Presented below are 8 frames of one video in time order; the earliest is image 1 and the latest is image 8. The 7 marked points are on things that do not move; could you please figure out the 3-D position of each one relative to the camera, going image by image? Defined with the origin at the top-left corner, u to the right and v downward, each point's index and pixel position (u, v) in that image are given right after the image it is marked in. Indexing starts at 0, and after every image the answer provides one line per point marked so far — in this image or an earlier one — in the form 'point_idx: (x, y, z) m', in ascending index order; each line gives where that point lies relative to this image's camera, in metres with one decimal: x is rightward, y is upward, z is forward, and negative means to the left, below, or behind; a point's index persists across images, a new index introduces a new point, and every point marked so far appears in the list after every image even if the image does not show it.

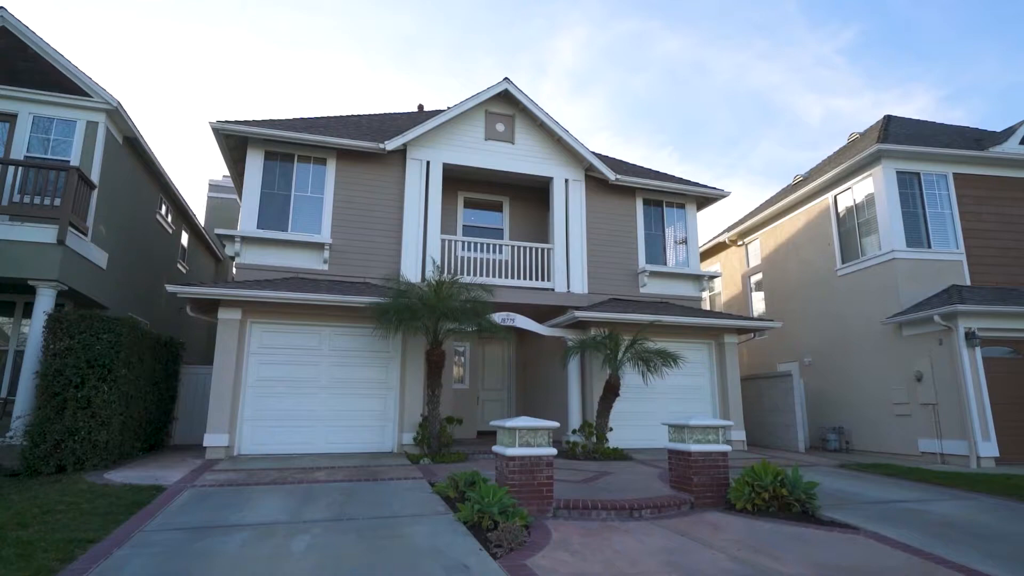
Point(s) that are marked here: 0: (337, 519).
0: (-1.9, -2.4, +6.1) m
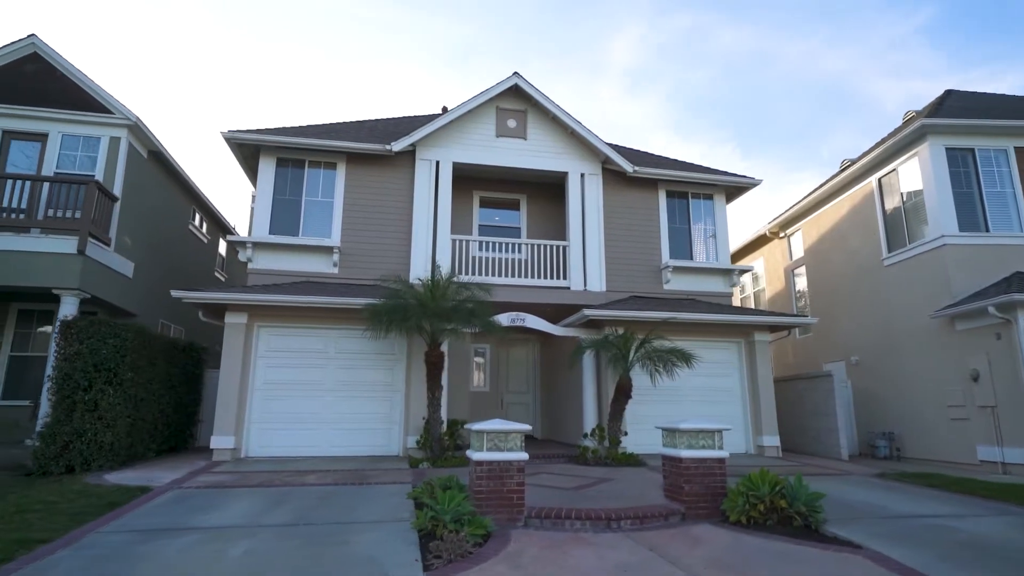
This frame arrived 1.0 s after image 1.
0: (-2.3, -2.4, +6.0) m
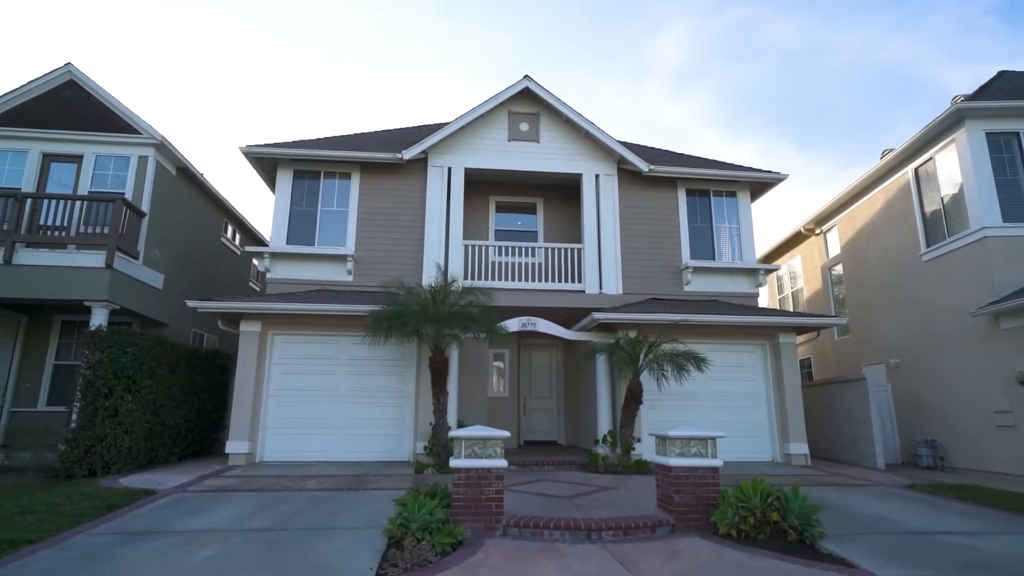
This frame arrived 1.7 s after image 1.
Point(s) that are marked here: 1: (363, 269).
0: (-2.5, -2.5, +6.0) m
1: (-3.2, +0.4, +12.5) m
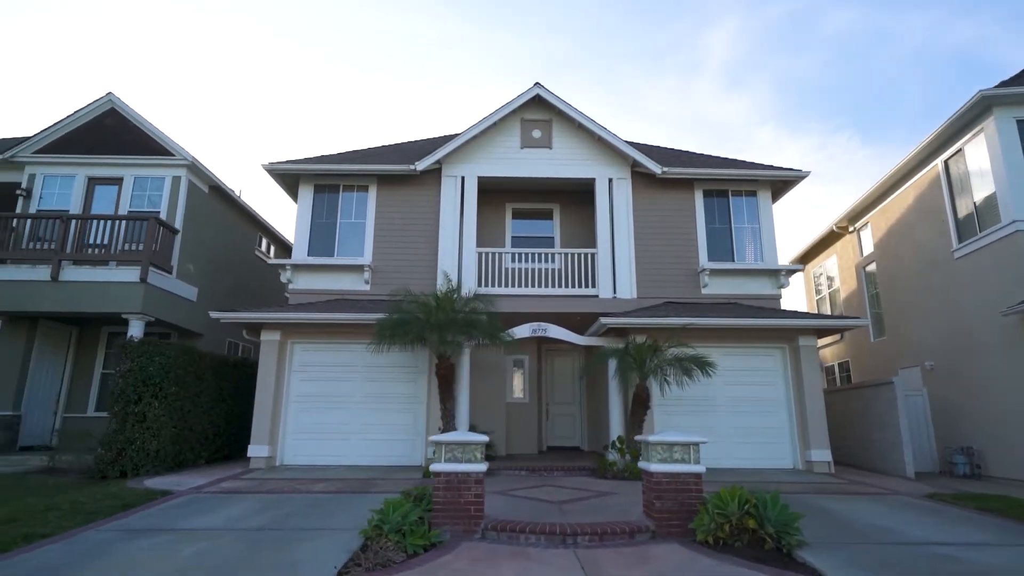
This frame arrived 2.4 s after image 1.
0: (-2.7, -2.6, +6.3) m
1: (-2.9, +0.2, +12.9) m
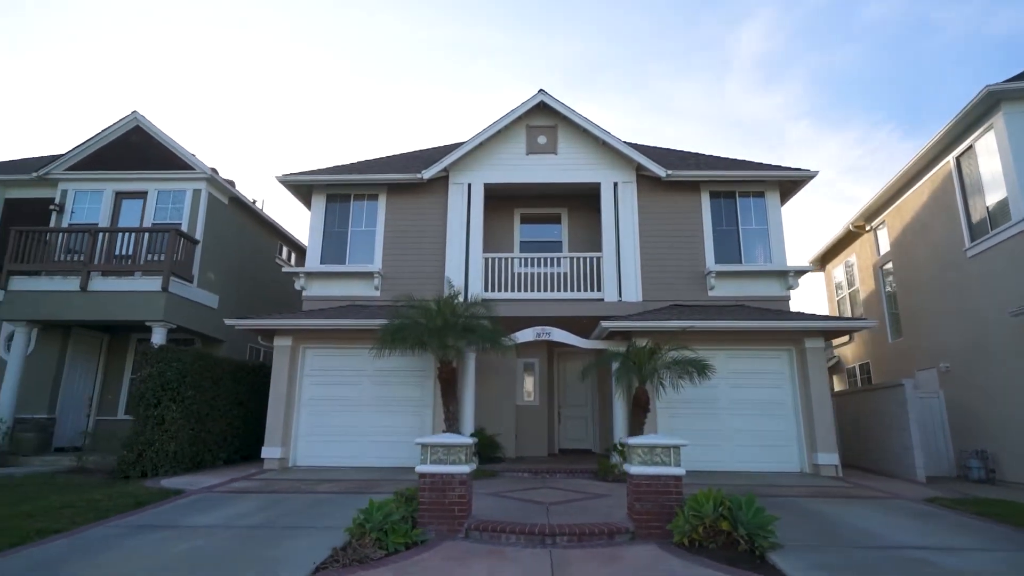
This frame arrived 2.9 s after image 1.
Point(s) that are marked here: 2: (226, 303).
0: (-2.9, -2.7, +6.7) m
1: (-2.8, +0.1, +13.2) m
2: (-7.3, -0.4, +14.7) m
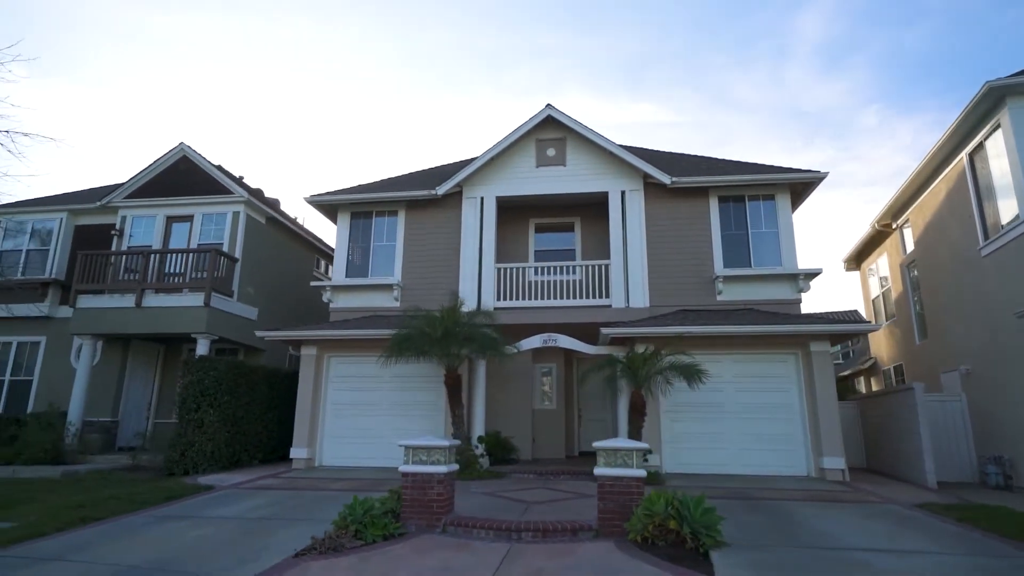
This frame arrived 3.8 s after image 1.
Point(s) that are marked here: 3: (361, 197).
0: (-3.2, -3.0, +7.5) m
1: (-2.5, -0.2, +14.0) m
2: (-6.8, -0.7, +16.0) m
3: (-3.7, +2.3, +14.2) m
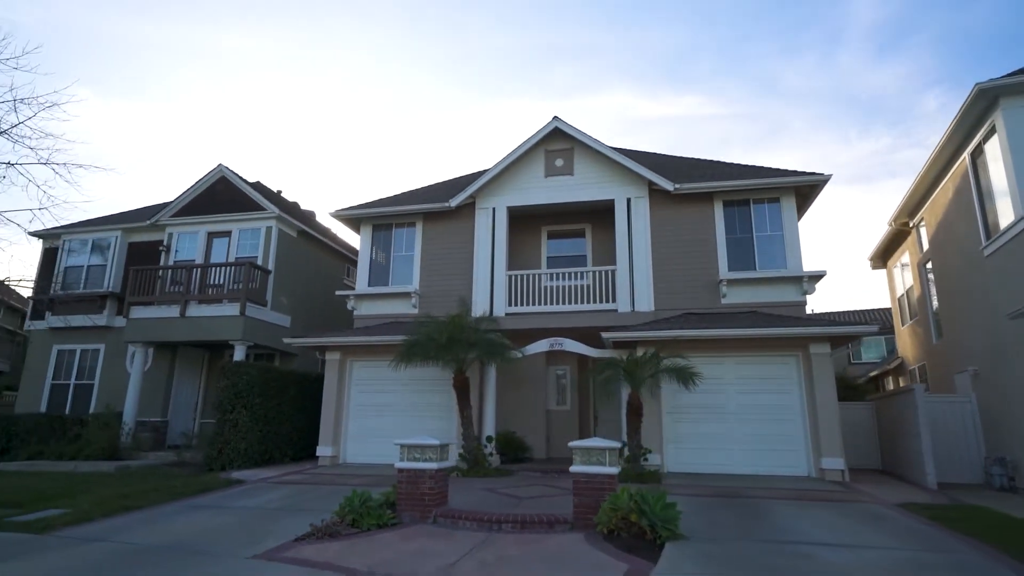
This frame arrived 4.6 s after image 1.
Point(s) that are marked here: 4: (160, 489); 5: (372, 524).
0: (-3.4, -3.2, +8.4) m
1: (-2.2, -0.4, +14.8) m
2: (-6.3, -1.0, +17.1) m
3: (-3.4, +2.0, +15.1) m
4: (-5.9, -3.4, +9.8) m
5: (-1.7, -2.9, +7.2) m
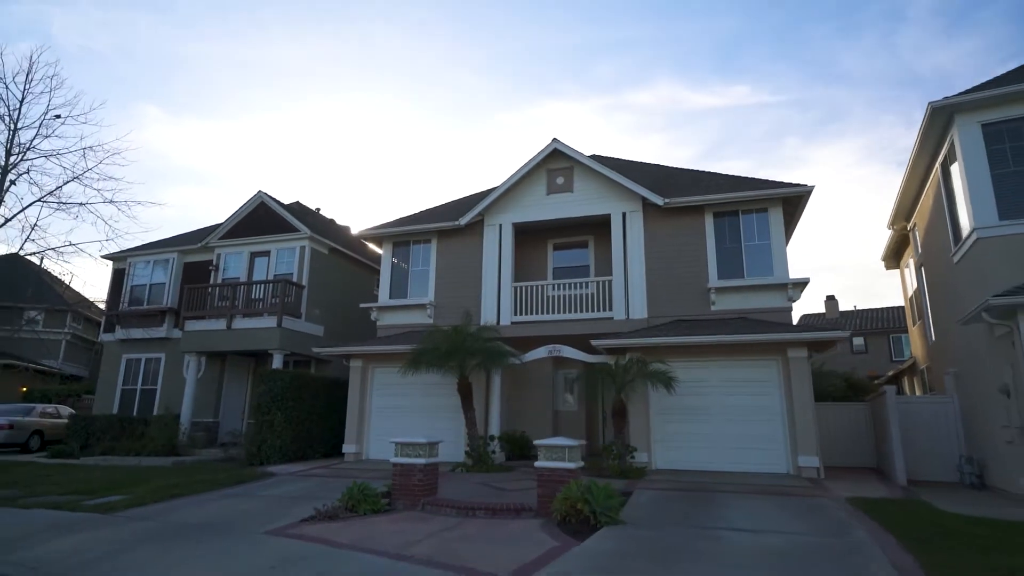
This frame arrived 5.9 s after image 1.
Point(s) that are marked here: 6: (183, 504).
0: (-3.7, -3.6, +9.9) m
1: (-2.0, -0.7, +16.2) m
2: (-5.9, -1.4, +18.8) m
3: (-3.2, +1.7, +16.6) m
4: (-6.1, -3.8, +11.5) m
5: (-2.1, -3.3, +8.6) m
6: (-5.3, -3.5, +9.4) m
